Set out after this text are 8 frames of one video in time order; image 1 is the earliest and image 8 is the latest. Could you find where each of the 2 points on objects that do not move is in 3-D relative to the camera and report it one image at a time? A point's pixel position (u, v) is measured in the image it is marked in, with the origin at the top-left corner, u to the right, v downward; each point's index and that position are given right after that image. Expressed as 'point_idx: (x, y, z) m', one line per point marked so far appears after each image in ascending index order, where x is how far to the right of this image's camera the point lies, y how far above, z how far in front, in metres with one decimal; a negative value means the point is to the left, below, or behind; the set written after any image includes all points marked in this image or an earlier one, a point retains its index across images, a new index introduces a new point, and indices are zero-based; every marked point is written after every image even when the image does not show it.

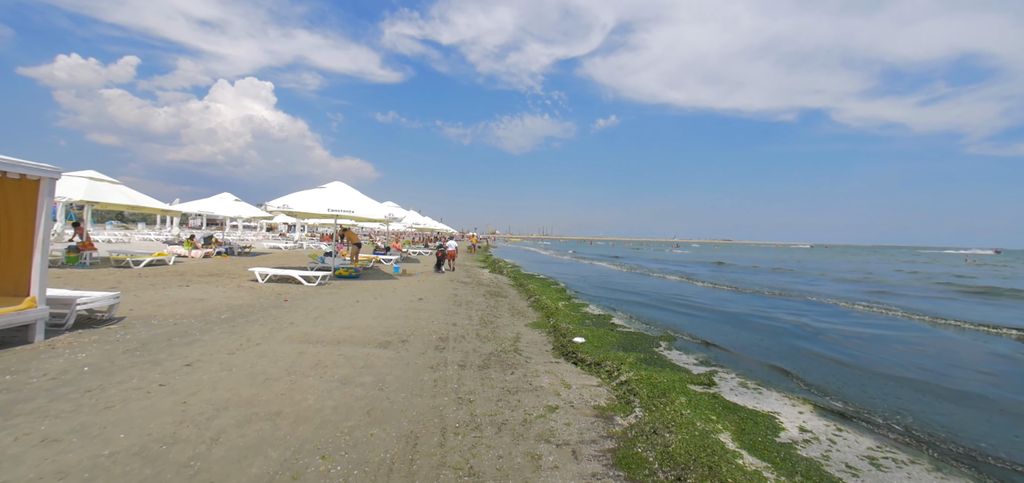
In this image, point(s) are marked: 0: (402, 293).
0: (-3.3, -1.5, +12.2) m
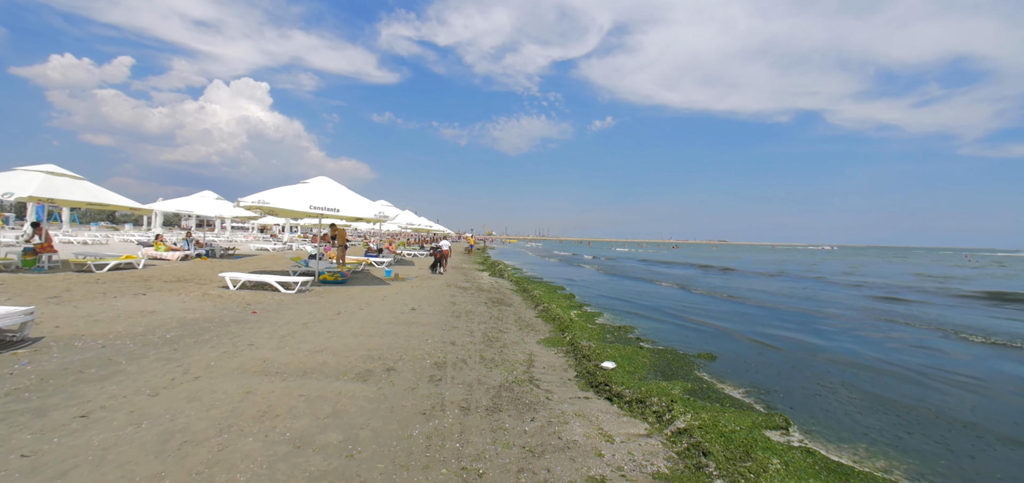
0: (-3.1, -1.6, +10.7) m
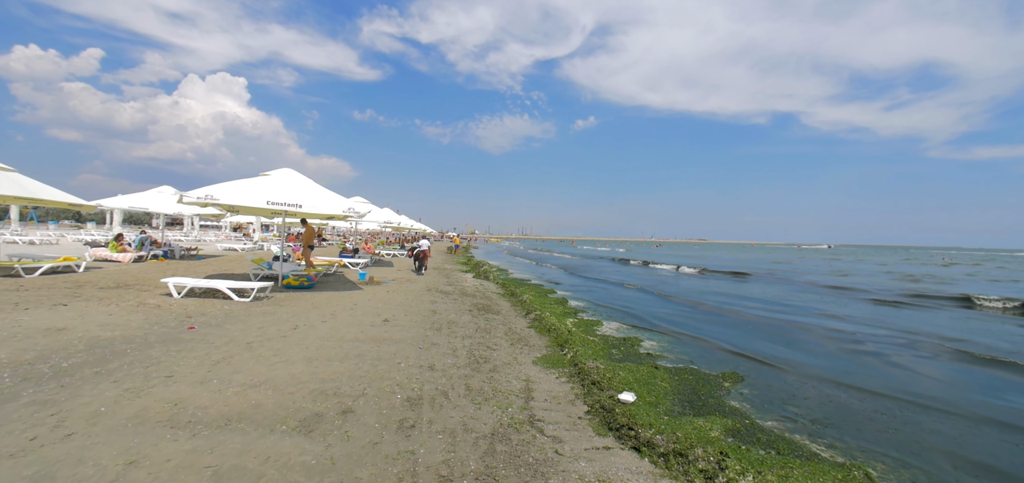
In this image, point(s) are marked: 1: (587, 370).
0: (-3.4, -1.6, +9.2) m
1: (+1.2, -1.9, +6.3) m
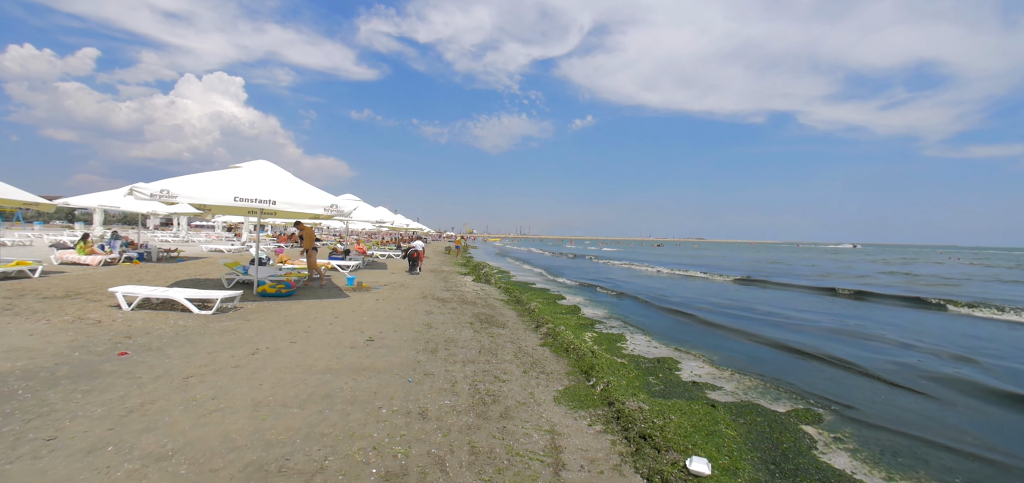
0: (-3.2, -1.6, +7.7) m
1: (+1.4, -2.0, +4.8) m
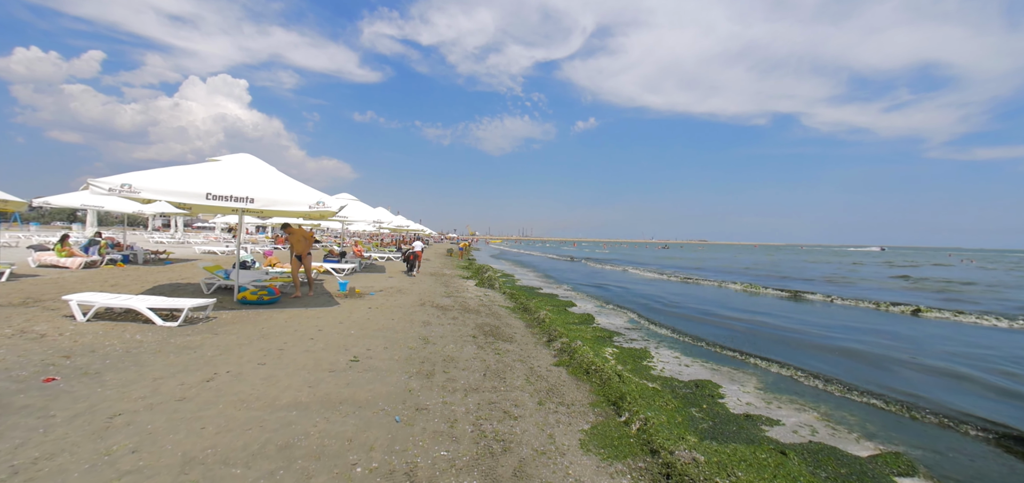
0: (-3.0, -1.6, +6.6) m
1: (+1.5, -2.0, +3.6) m
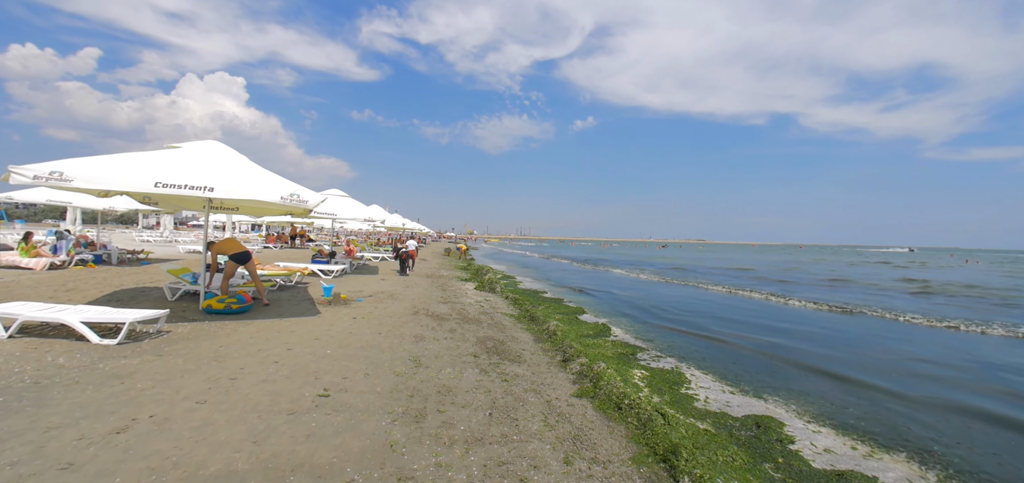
0: (-2.9, -1.7, +5.3) m
1: (+1.7, -2.0, +2.4) m
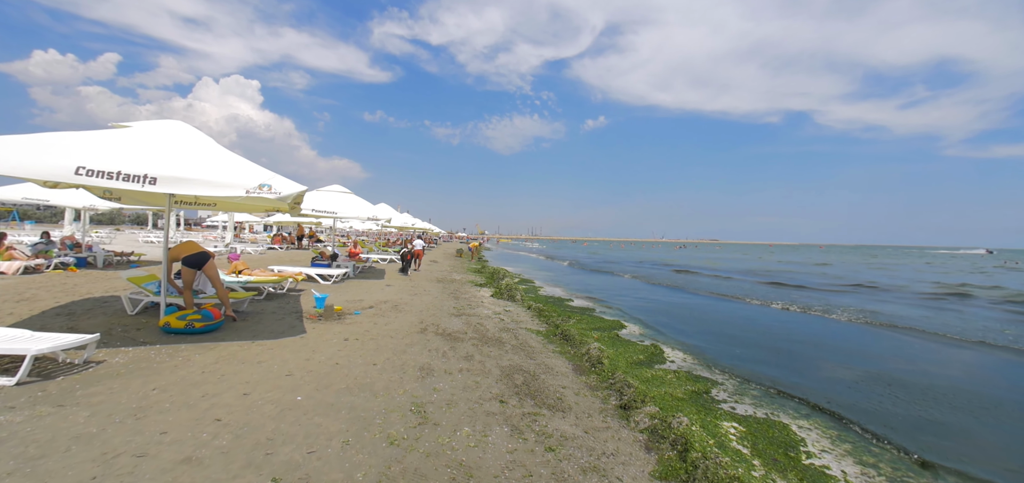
0: (-2.4, -1.7, +3.6) m
1: (+2.0, -2.1, +0.5) m
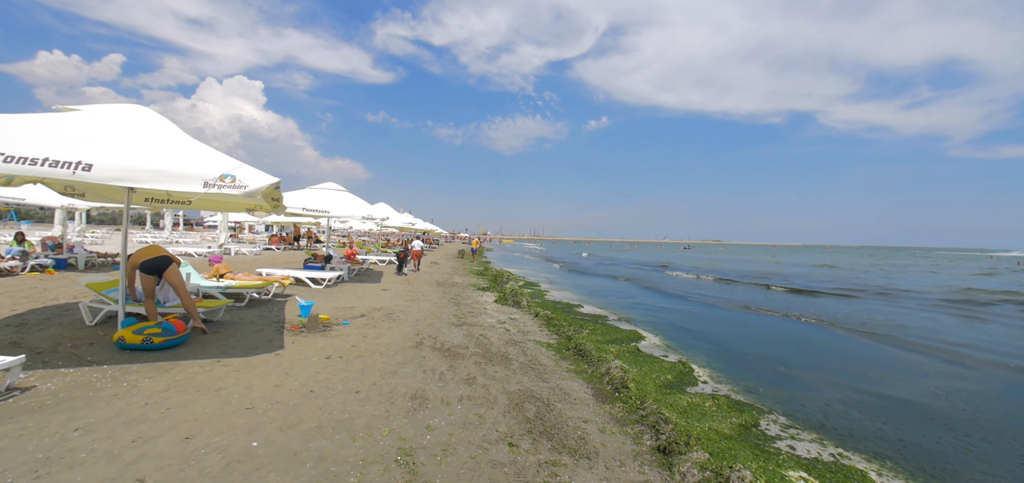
0: (-2.3, -1.7, +2.6) m
1: (+2.1, -2.1, -0.5) m
